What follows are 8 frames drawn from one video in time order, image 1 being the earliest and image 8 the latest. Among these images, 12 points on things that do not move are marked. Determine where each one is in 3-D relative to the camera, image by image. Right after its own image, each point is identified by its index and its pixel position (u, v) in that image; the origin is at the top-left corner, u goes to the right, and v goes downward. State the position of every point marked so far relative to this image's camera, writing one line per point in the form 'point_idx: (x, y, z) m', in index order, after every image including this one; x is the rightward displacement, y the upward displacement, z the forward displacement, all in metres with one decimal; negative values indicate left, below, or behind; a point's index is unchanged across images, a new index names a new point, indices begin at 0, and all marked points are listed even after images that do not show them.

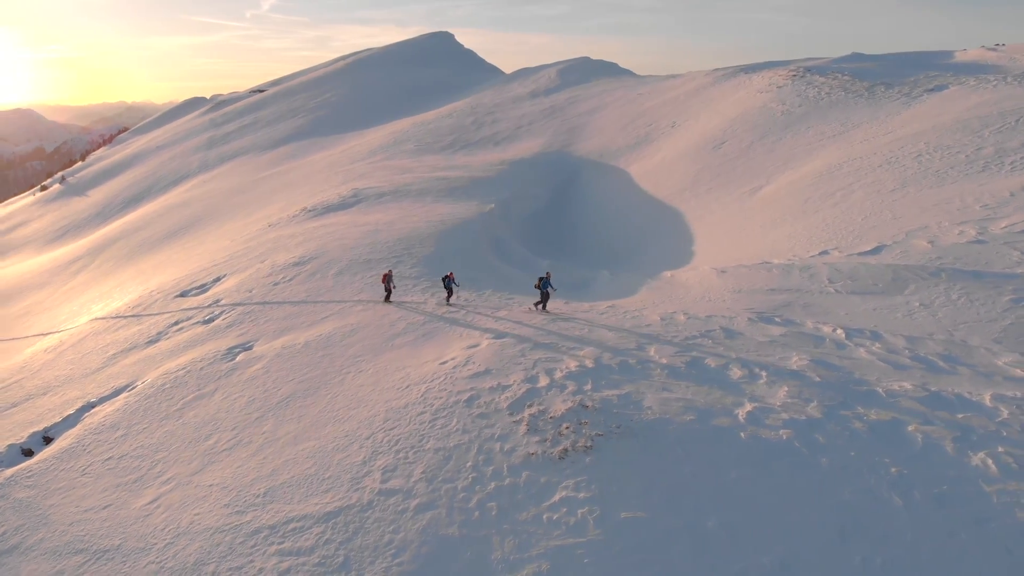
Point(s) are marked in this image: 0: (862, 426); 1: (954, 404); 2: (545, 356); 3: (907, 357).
0: (+3.9, -1.6, +9.4) m
1: (+5.2, -1.4, +9.8) m
2: (+0.5, -1.0, +12.5) m
3: (+5.2, -0.9, +11.2) m
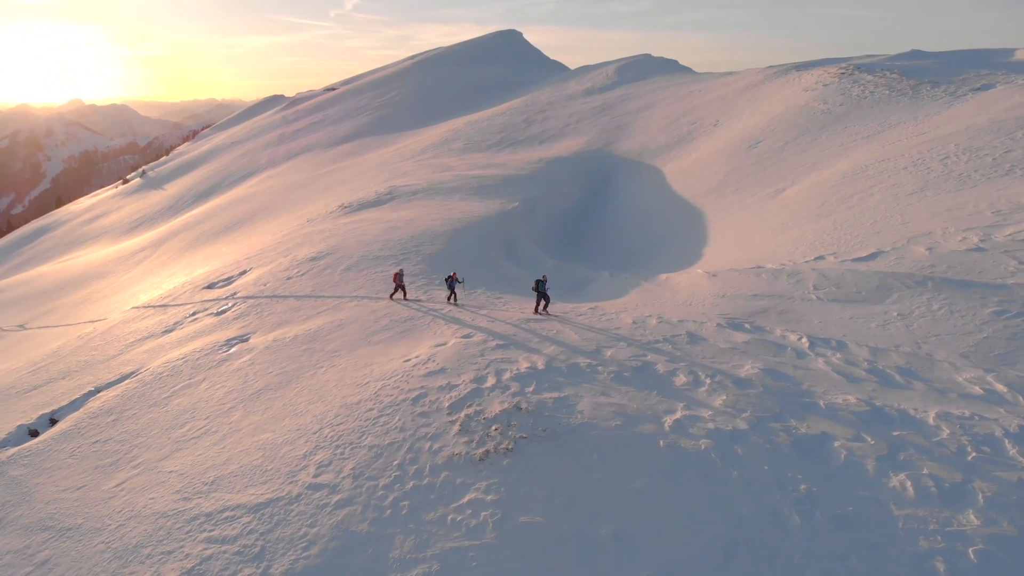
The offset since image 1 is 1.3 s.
0: (+2.9, -1.7, +9.0) m
1: (+4.2, -1.5, +9.3) m
2: (-0.1, -1.0, +12.4) m
3: (+4.5, -1.0, +10.7) m
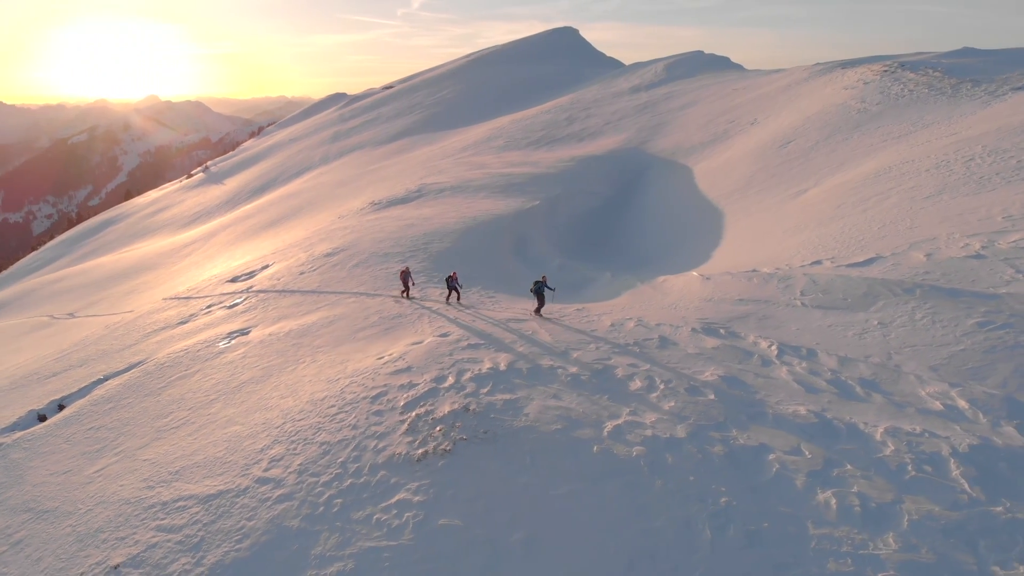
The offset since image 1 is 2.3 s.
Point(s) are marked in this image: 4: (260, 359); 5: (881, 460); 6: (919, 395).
0: (+2.2, -1.7, +8.7) m
1: (+3.5, -1.6, +8.9) m
2: (-0.6, -1.0, +12.3) m
3: (+3.8, -1.1, +10.3) m
4: (-4.6, -1.3, +15.2) m
5: (+3.7, -1.7, +8.3) m
6: (+4.6, -1.2, +9.5) m
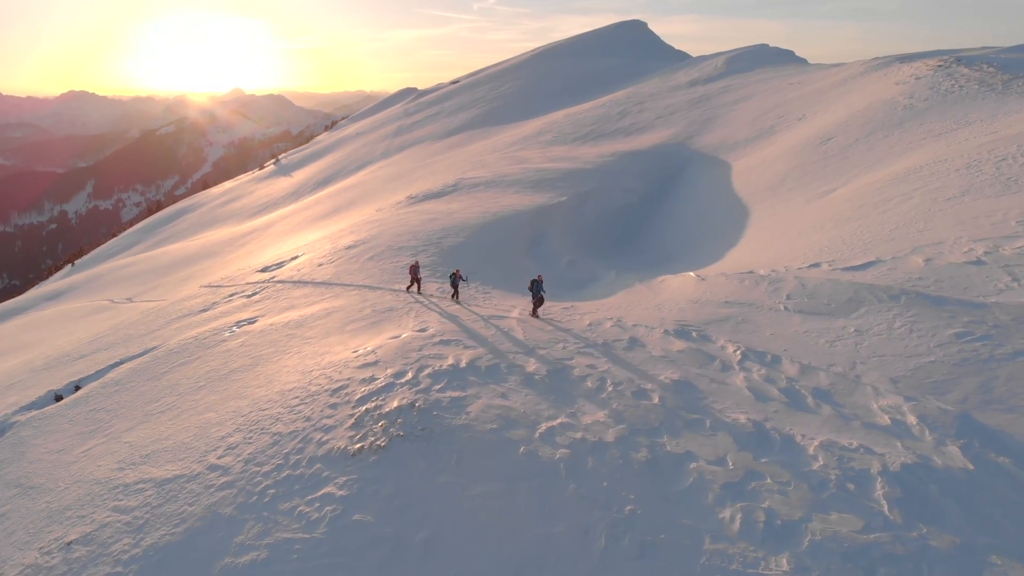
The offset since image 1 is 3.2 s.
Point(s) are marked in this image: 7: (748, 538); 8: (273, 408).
0: (+1.3, -1.7, +8.5) m
1: (+2.7, -1.6, +8.5) m
2: (-1.1, -0.9, +12.3) m
3: (+3.1, -1.2, +9.9) m
4: (-4.8, -1.1, +15.5) m
5: (+2.8, -1.8, +7.9) m
6: (+3.9, -1.3, +9.0) m
7: (+2.0, -2.1, +7.1) m
8: (-3.4, -1.7, +11.7) m
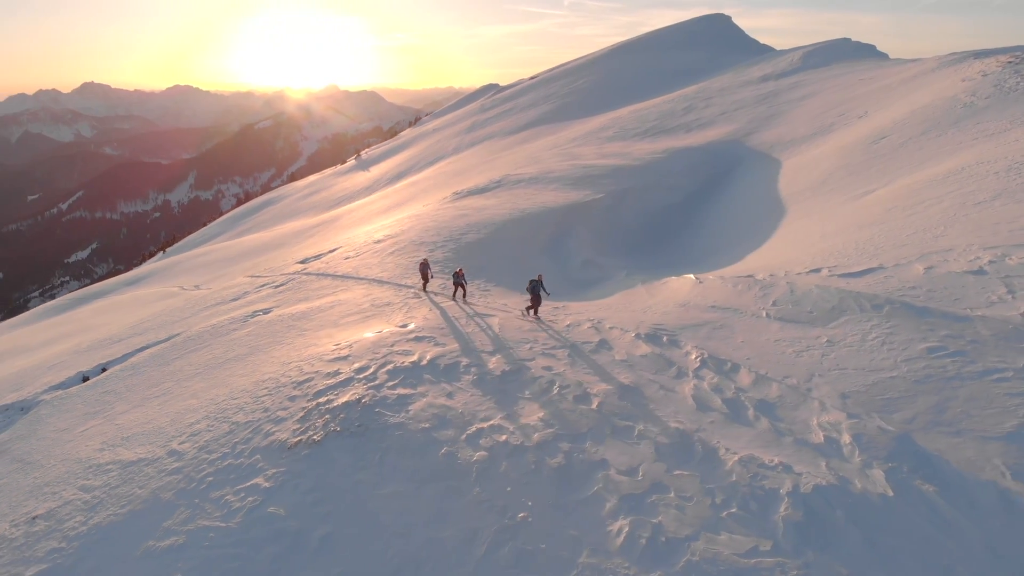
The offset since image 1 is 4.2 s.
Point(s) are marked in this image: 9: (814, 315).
0: (+0.4, -1.8, +8.3) m
1: (+1.8, -1.7, +8.1) m
2: (-1.6, -0.9, +12.4) m
3: (+2.4, -1.2, +9.4) m
4: (-4.9, -0.9, +15.9) m
5: (+1.8, -1.8, +7.5) m
6: (+3.0, -1.4, +8.5) m
7: (+0.9, -2.2, +6.8) m
8: (-3.9, -1.6, +12.0) m
9: (+4.2, -0.4, +11.5) m
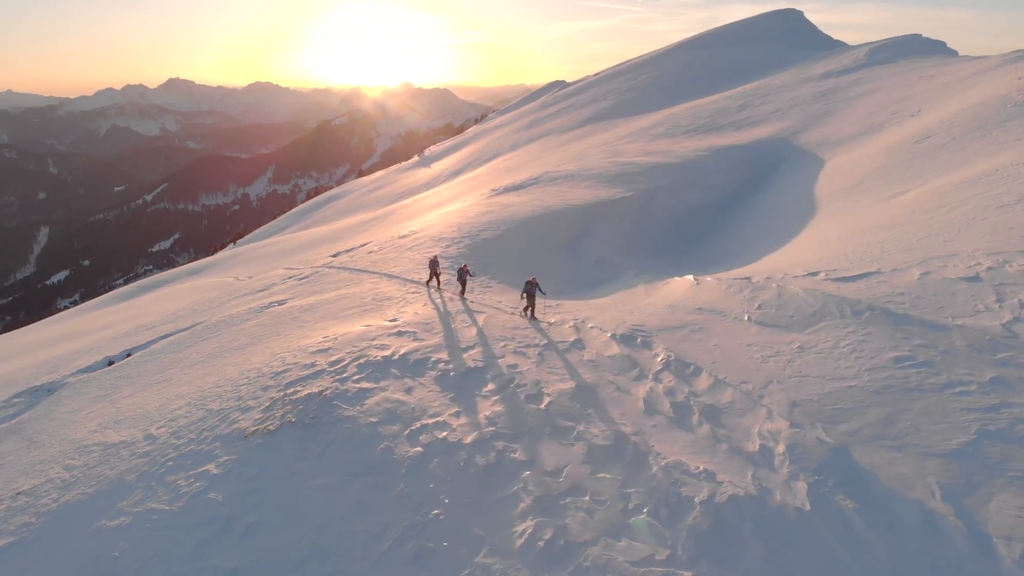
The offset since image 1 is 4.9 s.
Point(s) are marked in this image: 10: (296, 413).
0: (-0.3, -1.7, +8.2) m
1: (+1.0, -1.7, +8.0) m
2: (-1.9, -0.8, +12.5) m
3: (+1.8, -1.3, +9.2) m
4: (-4.9, -0.8, +16.3) m
5: (+1.0, -1.8, +7.4) m
6: (+2.4, -1.4, +8.3) m
7: (+0.1, -2.1, +6.7) m
8: (-4.2, -1.5, +12.3) m
9: (+3.8, -0.4, +11.1) m
10: (-2.6, -1.5, +10.1) m
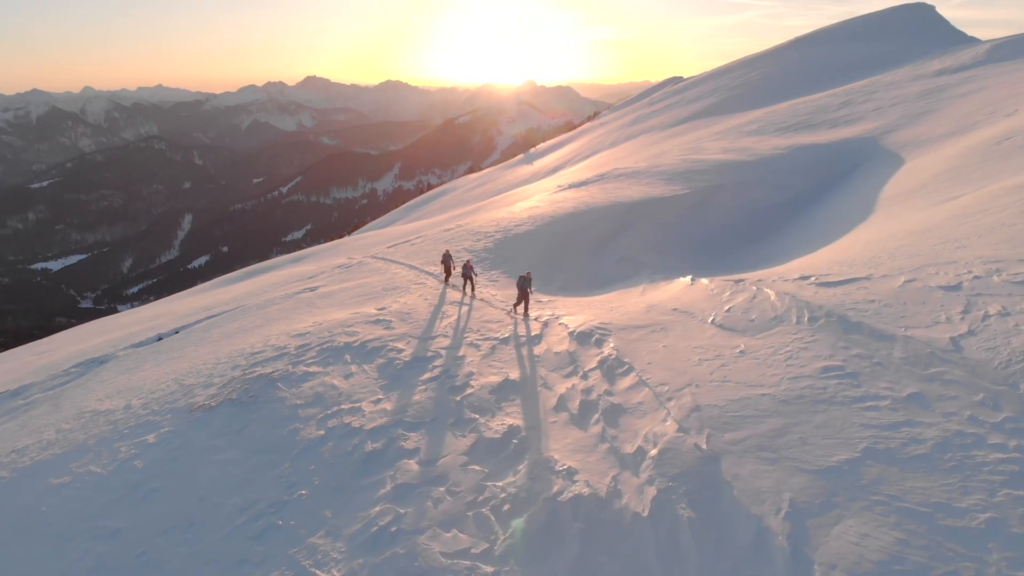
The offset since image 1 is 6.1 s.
0: (-1.4, -1.6, +8.3) m
1: (-0.1, -1.6, +7.9) m
2: (-2.3, -0.6, +12.8) m
3: (+0.8, -1.2, +9.0) m
4: (-4.7, -0.5, +17.0) m
5: (-0.3, -1.8, +7.3) m
6: (+1.2, -1.4, +8.0) m
7: (-1.3, -2.0, +6.8) m
8: (-4.7, -1.2, +13.0) m
9: (+3.1, -0.5, +10.6) m
10: (-3.4, -1.3, +10.6) m
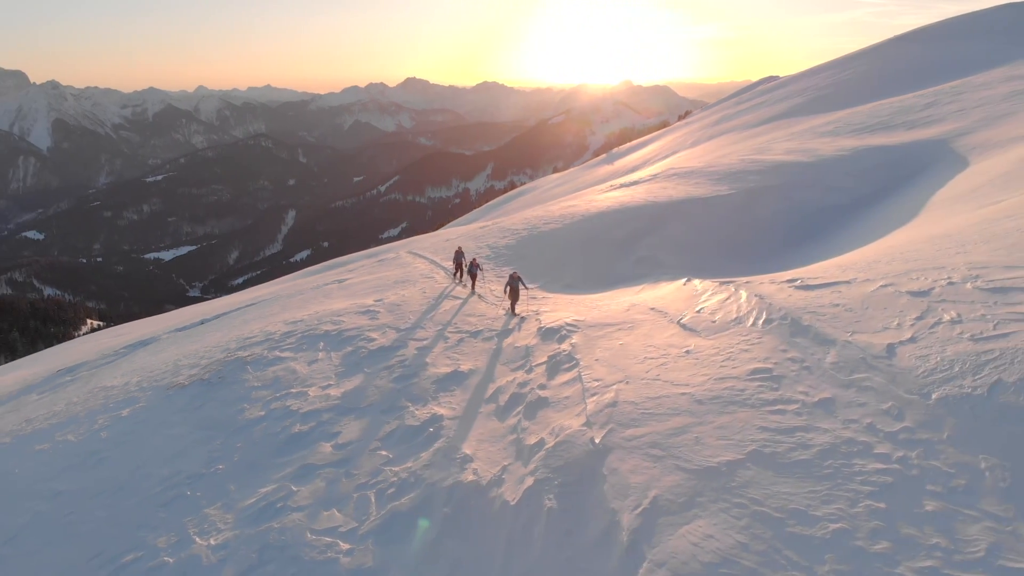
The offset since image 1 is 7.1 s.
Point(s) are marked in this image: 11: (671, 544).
0: (-2.2, -1.5, +8.7) m
1: (-1.0, -1.5, +8.1) m
2: (-2.6, -0.5, +13.2) m
3: (+0.1, -1.1, +9.1) m
4: (-4.5, -0.3, +17.7) m
5: (-1.2, -1.7, +7.5) m
6: (+0.3, -1.3, +8.0) m
7: (-2.3, -1.9, +7.1) m
8: (-4.9, -1.0, +13.7) m
9: (+2.5, -0.5, +10.4) m
10: (-3.9, -1.1, +11.2) m
11: (+1.1, -1.8, +5.8) m
